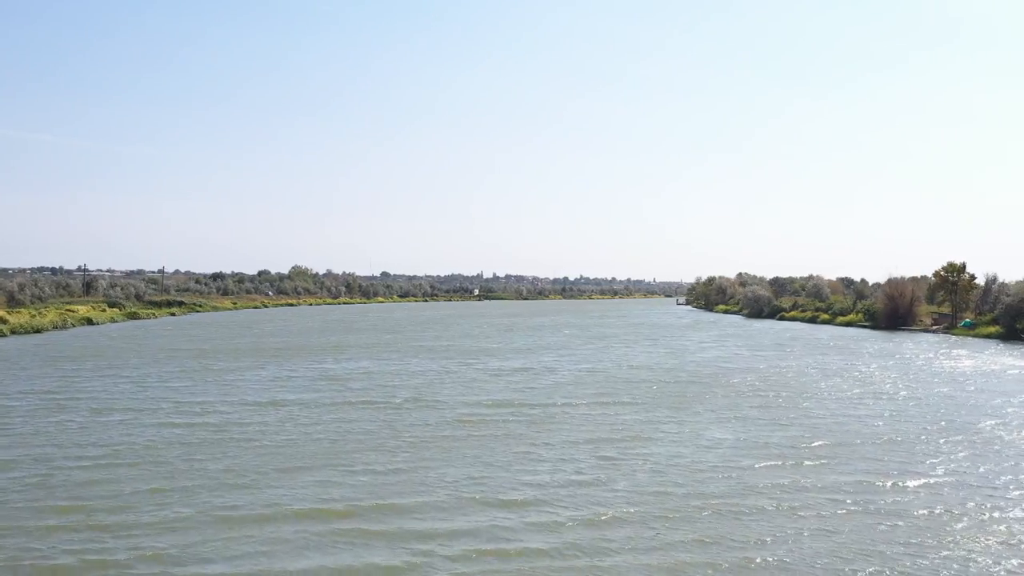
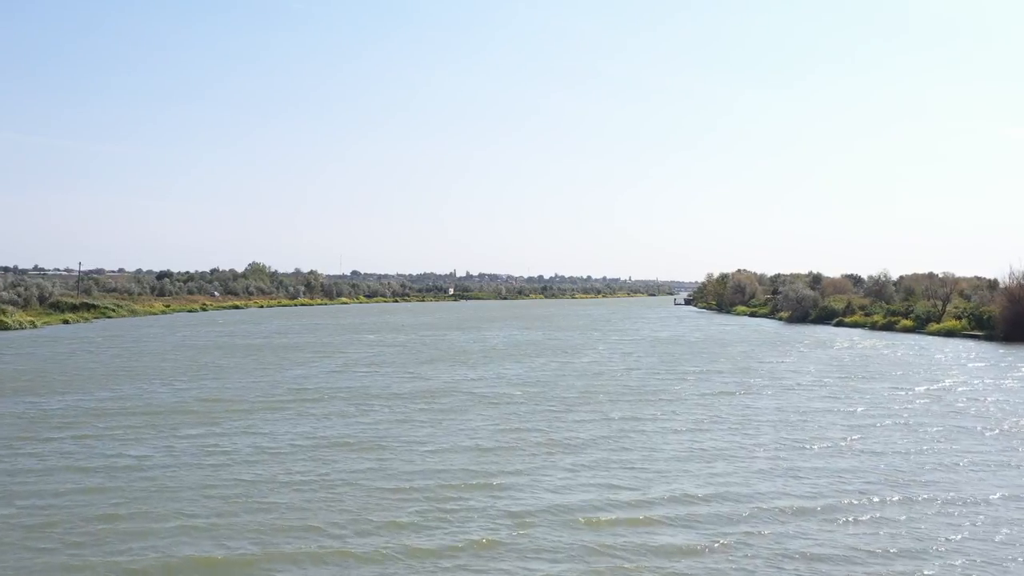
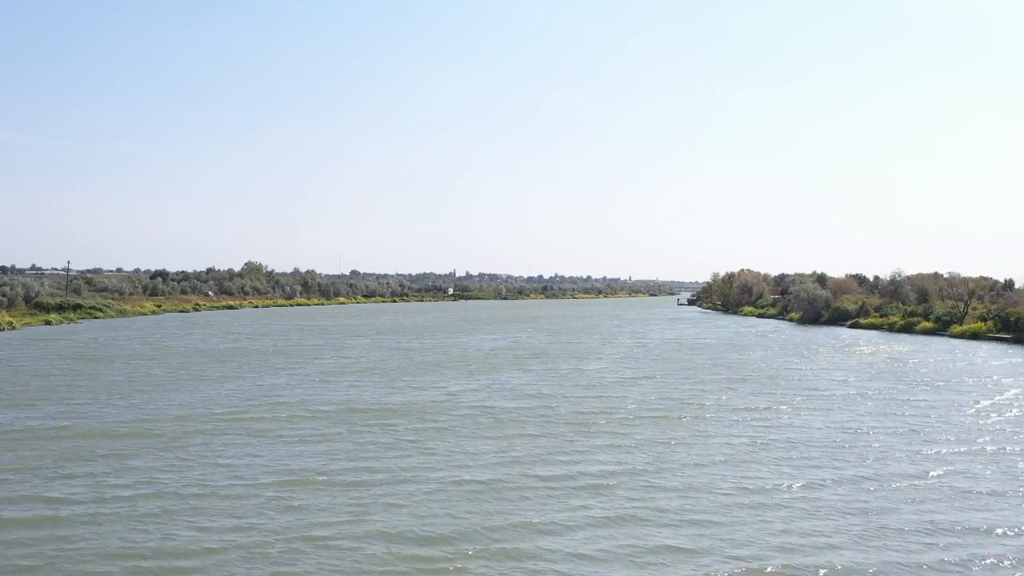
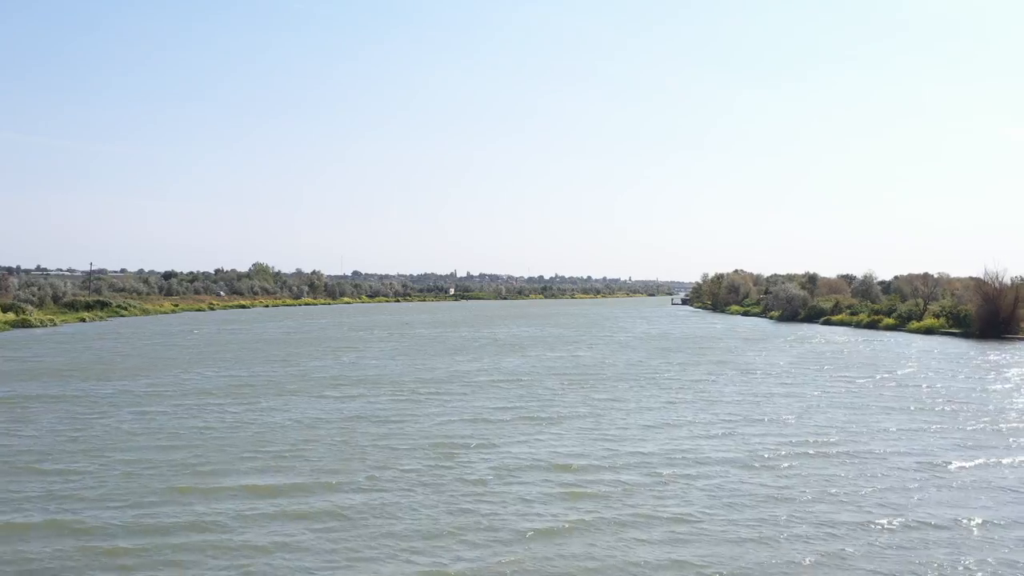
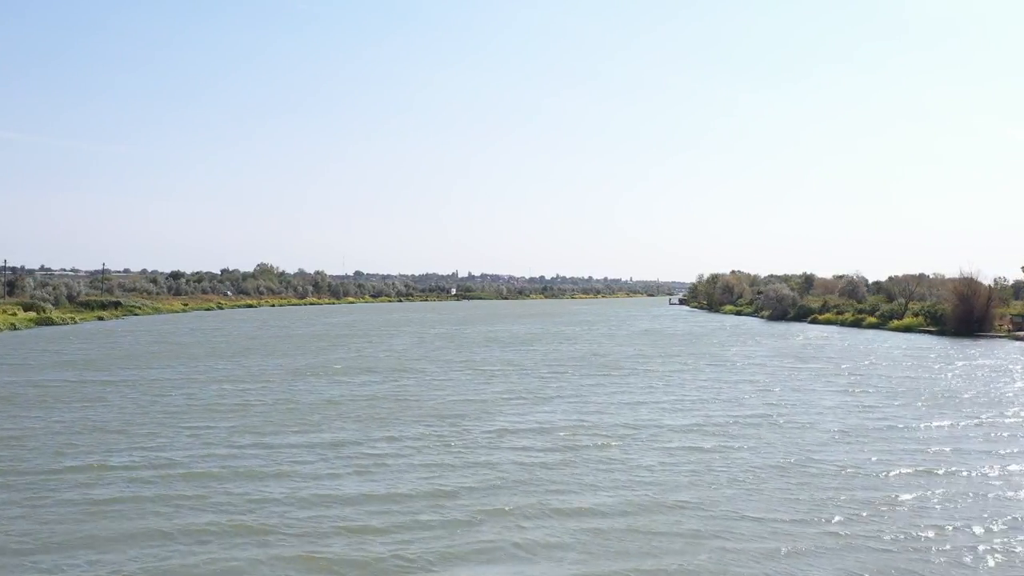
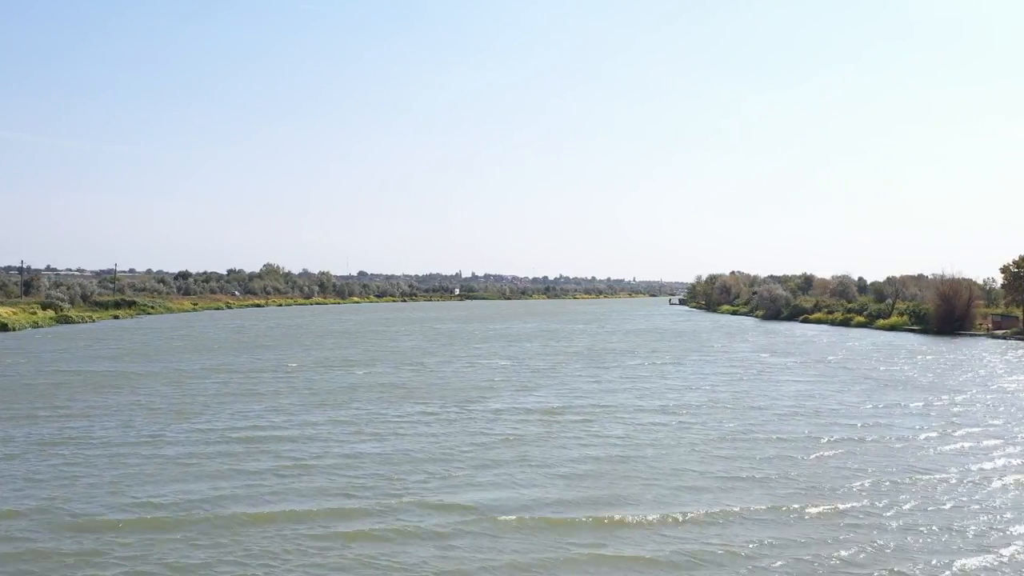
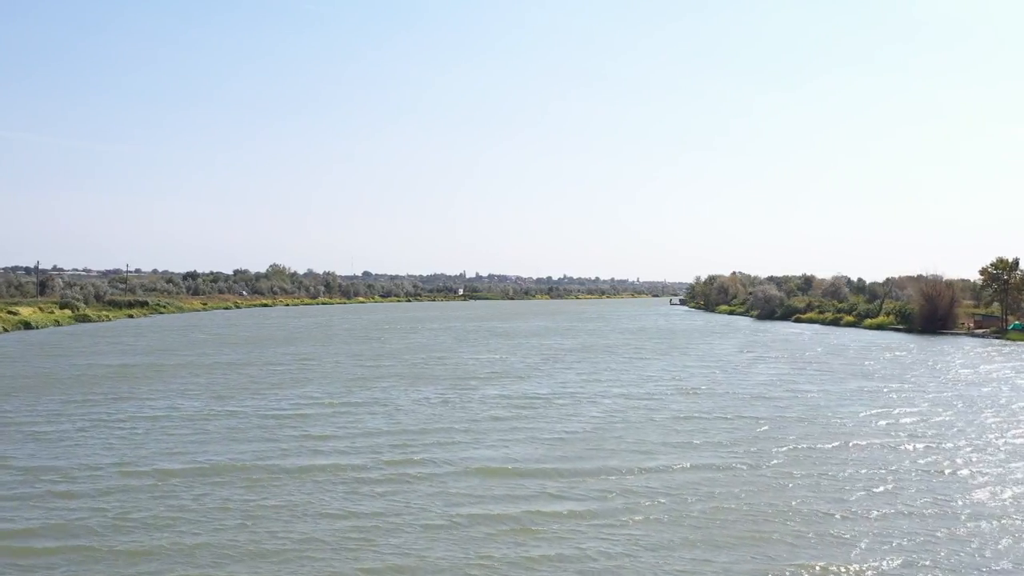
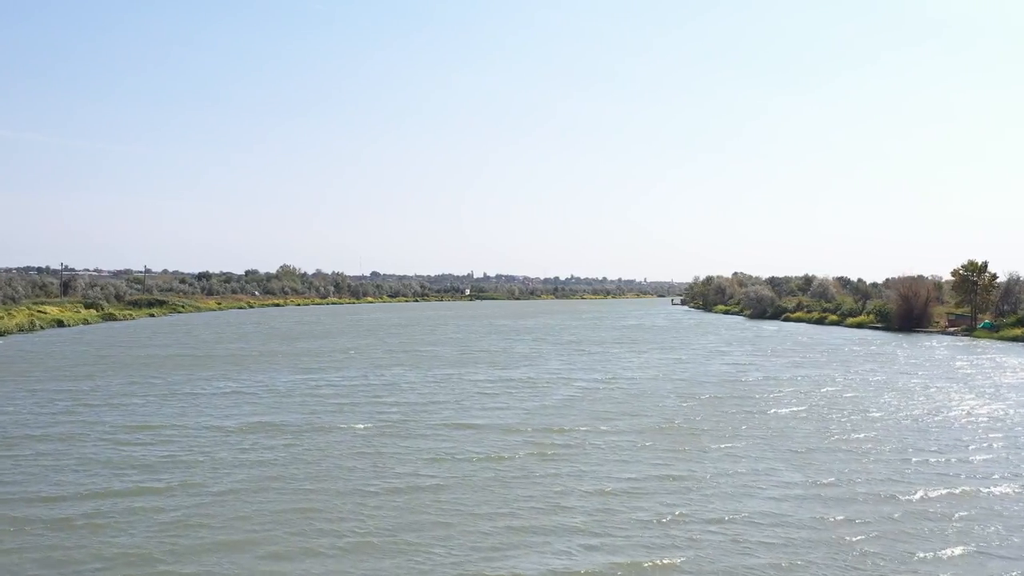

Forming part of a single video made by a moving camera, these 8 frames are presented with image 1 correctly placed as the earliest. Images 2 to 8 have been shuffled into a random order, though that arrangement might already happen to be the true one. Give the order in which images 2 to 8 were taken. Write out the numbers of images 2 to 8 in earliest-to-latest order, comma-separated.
8, 7, 6, 5, 4, 2, 3
